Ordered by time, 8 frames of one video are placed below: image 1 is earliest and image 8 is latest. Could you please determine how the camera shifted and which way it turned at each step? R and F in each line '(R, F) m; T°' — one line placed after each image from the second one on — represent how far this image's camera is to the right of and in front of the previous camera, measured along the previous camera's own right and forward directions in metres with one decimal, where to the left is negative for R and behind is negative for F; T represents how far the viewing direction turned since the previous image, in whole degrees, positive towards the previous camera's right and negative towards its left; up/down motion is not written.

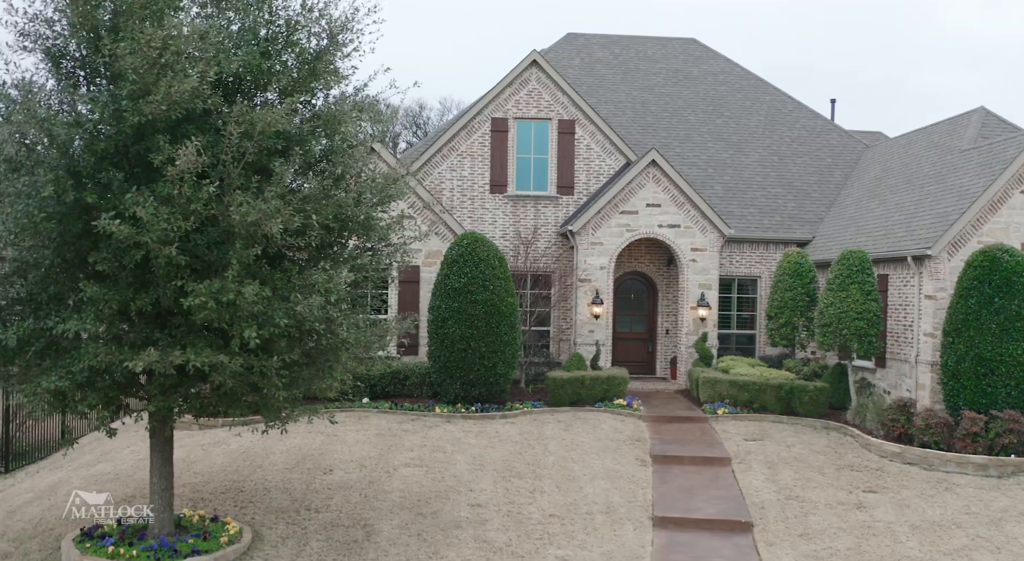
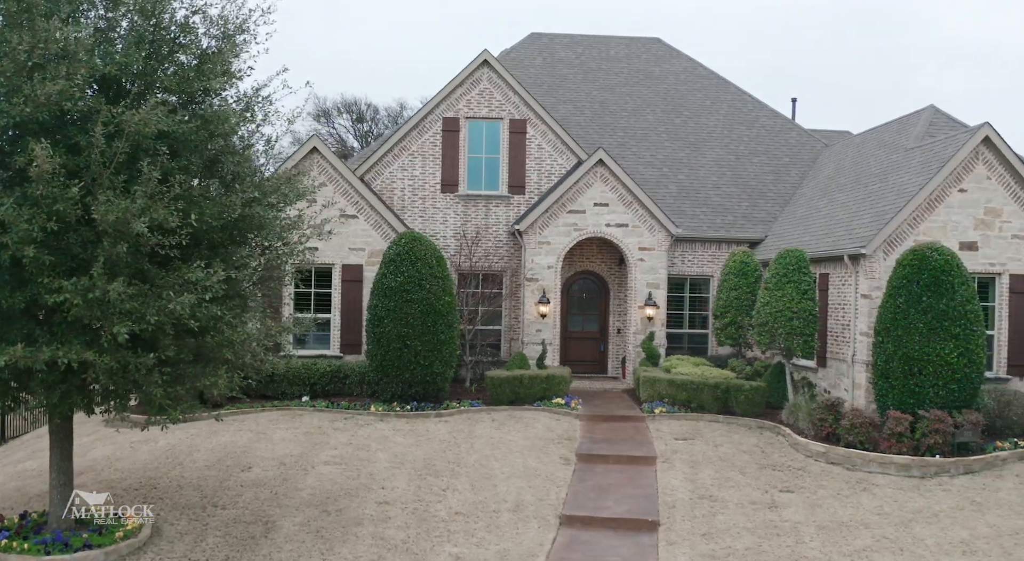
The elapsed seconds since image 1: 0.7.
(+1.4, 0.0) m; -1°
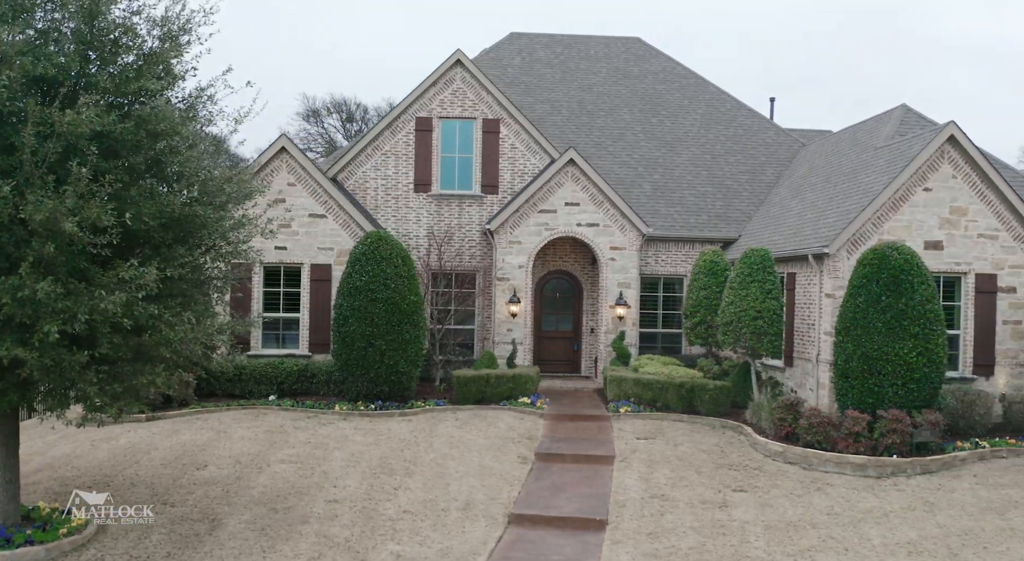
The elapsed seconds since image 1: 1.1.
(+0.8, 0.0) m; -1°
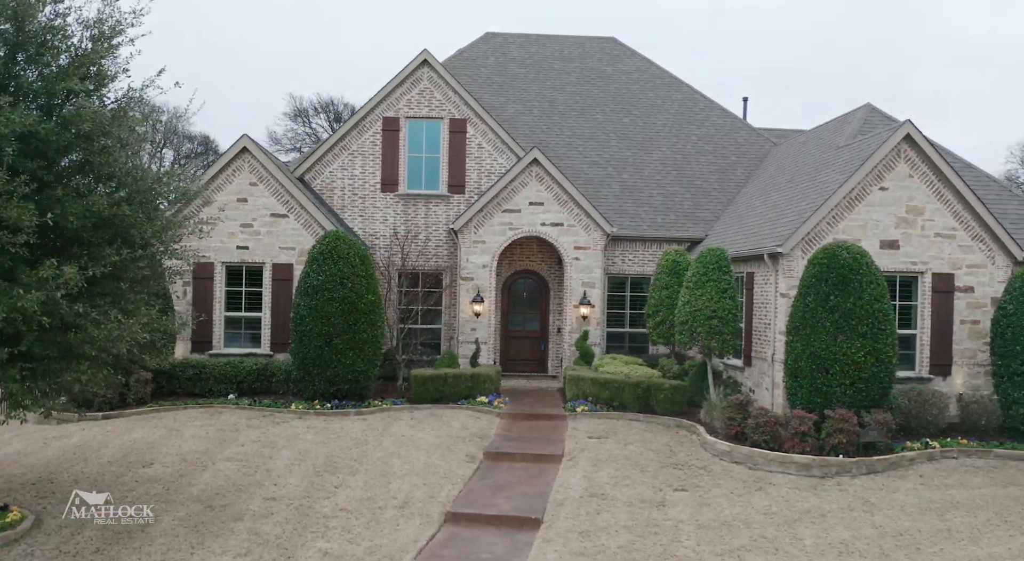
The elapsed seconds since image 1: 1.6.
(+1.0, 0.0) m; -1°
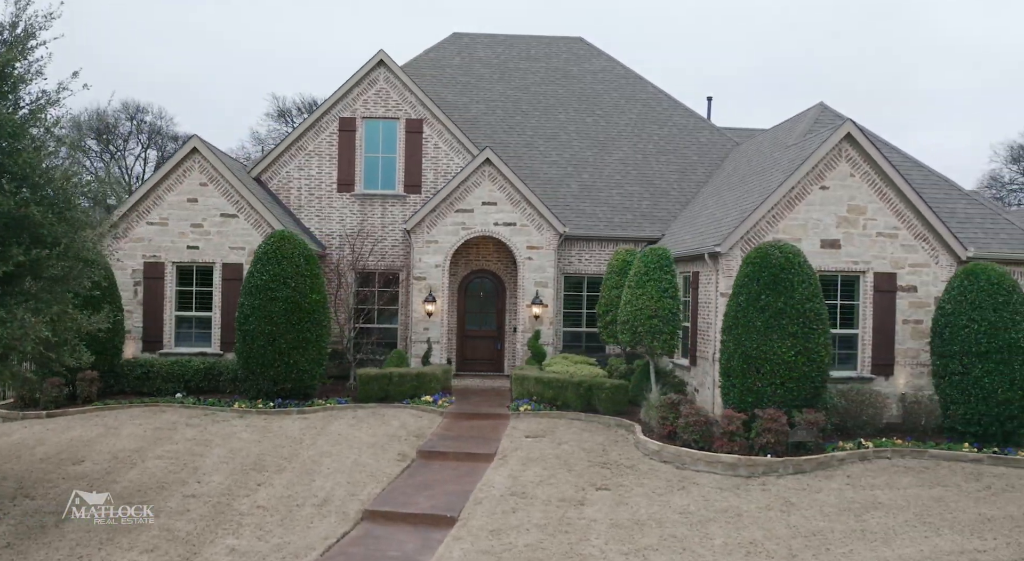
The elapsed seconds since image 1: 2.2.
(+1.3, 0.0) m; -1°
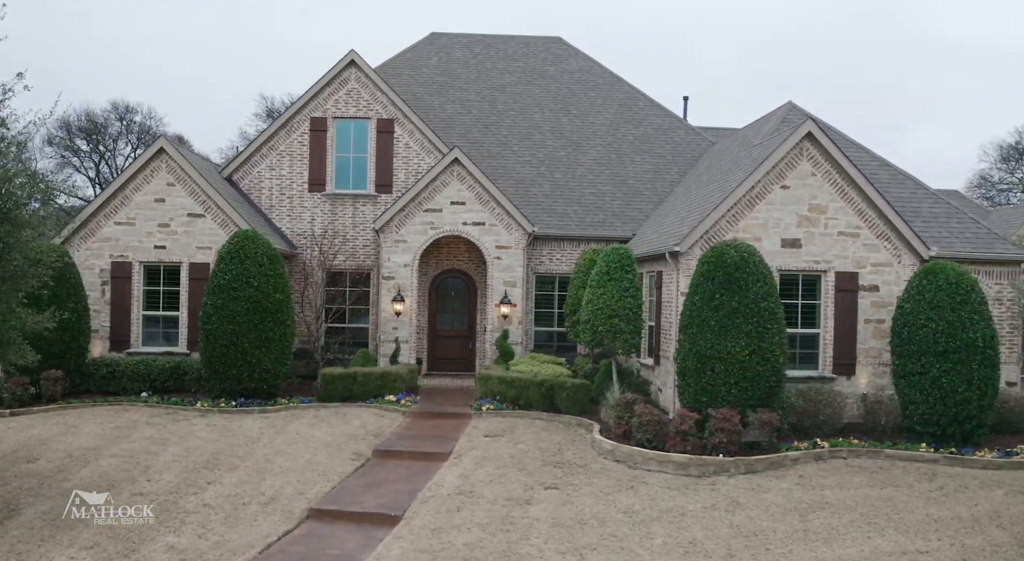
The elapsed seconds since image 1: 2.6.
(+0.8, 0.0) m; -1°
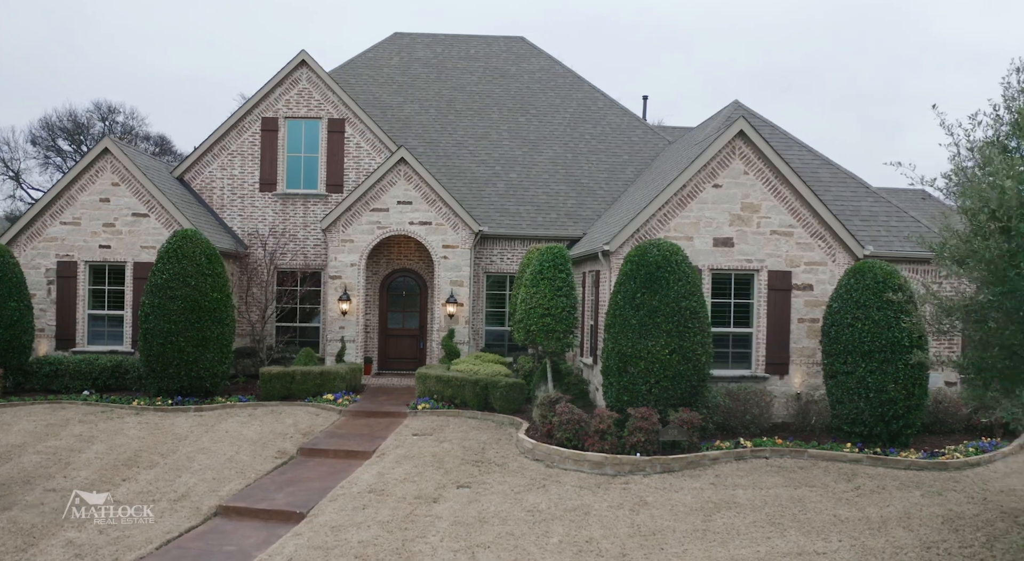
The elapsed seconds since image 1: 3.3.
(+1.4, 0.0) m; -1°
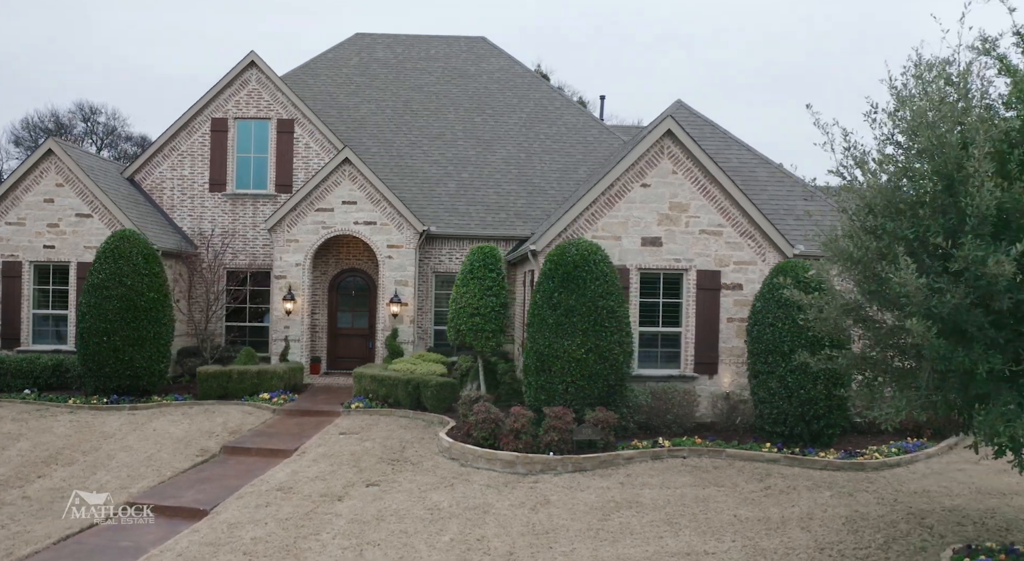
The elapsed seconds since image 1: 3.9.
(+1.5, 0.0) m; -1°
